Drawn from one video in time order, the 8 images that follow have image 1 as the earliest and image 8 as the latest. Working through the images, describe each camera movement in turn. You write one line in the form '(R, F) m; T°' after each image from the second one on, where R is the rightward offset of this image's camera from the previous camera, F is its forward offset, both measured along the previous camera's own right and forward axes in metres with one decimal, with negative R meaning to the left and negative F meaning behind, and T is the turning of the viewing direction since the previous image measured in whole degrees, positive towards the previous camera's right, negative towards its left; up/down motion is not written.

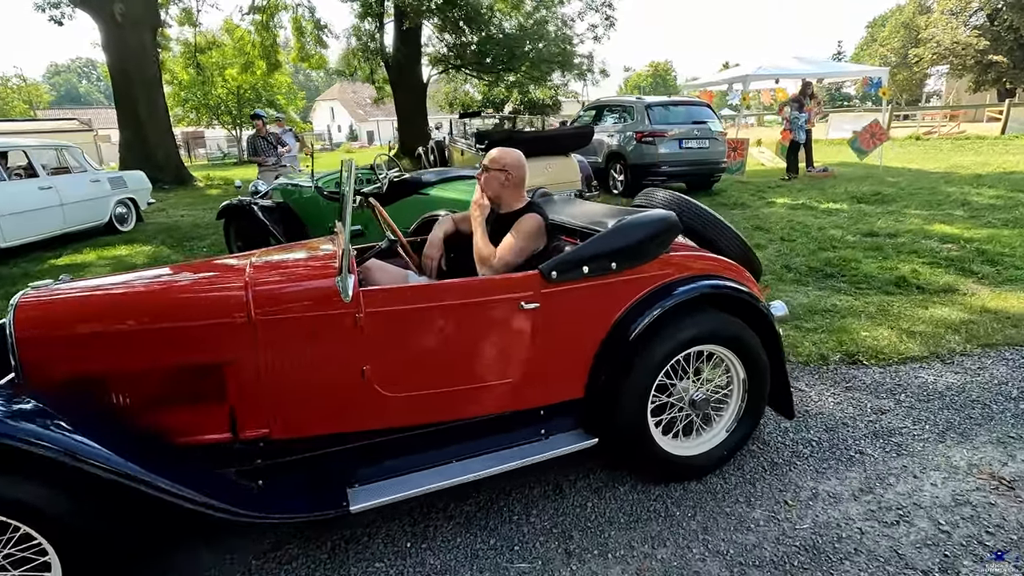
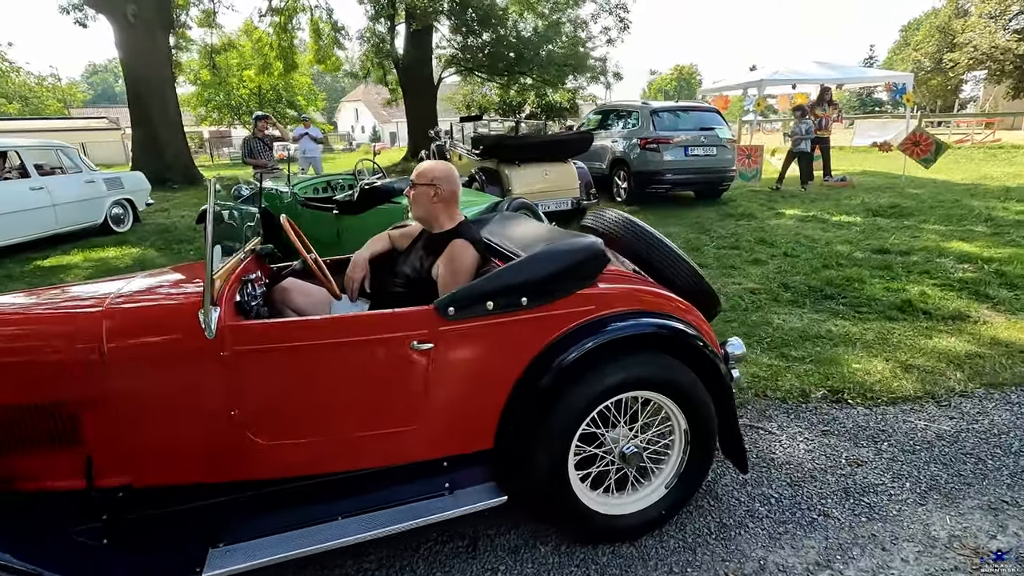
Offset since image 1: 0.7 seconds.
(+0.4, +0.3) m; -2°
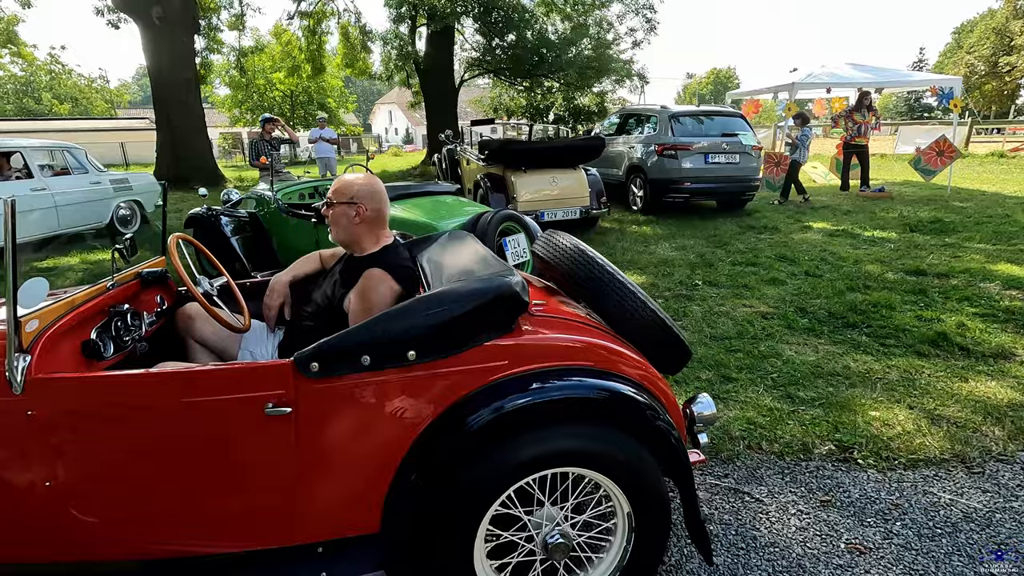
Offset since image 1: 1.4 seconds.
(+0.4, +0.4) m; -3°
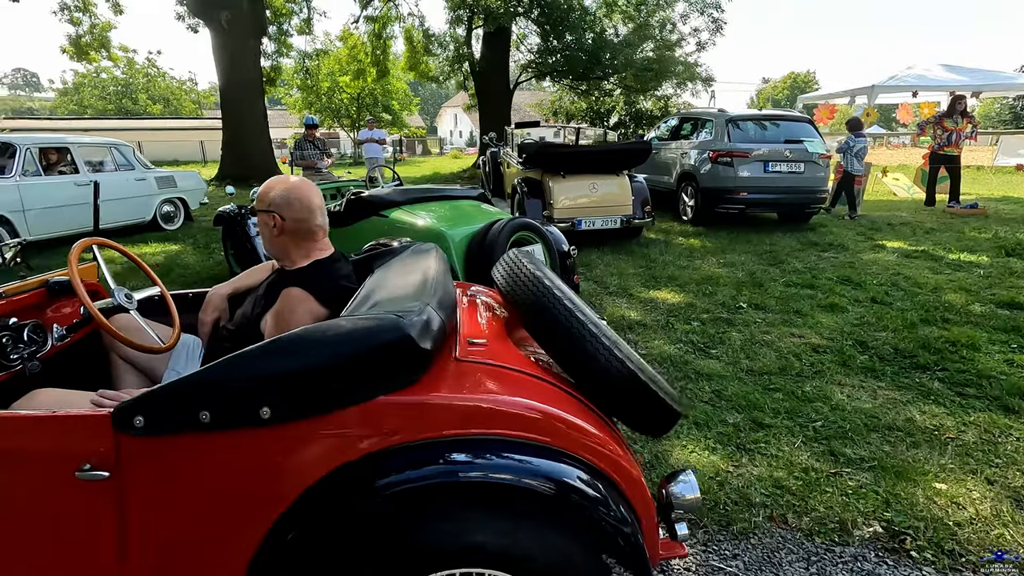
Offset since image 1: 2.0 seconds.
(+0.3, +0.4) m; -6°
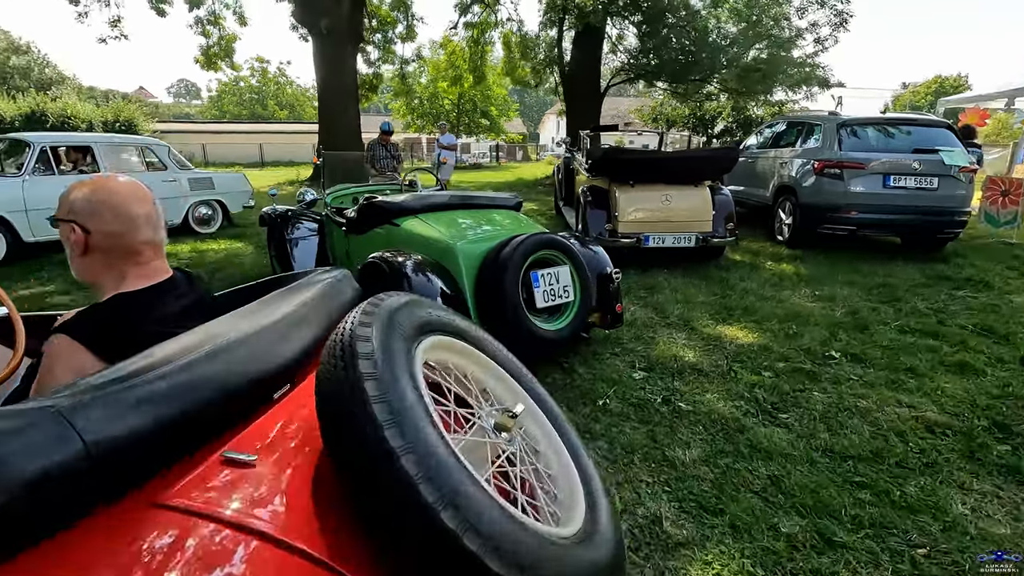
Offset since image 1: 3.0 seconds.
(+0.5, +0.7) m; -10°
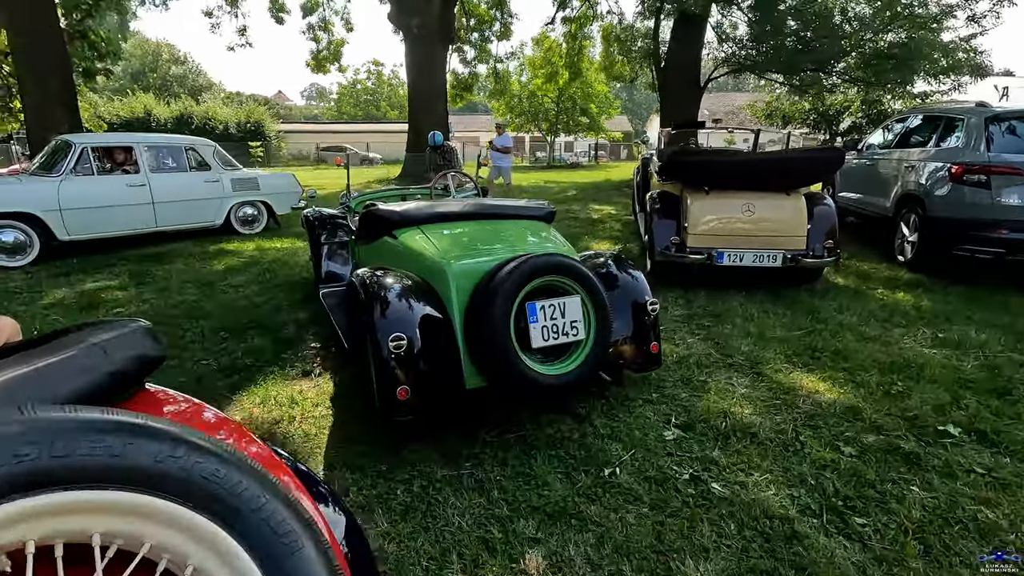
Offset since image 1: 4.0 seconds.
(+0.5, +0.6) m; -11°
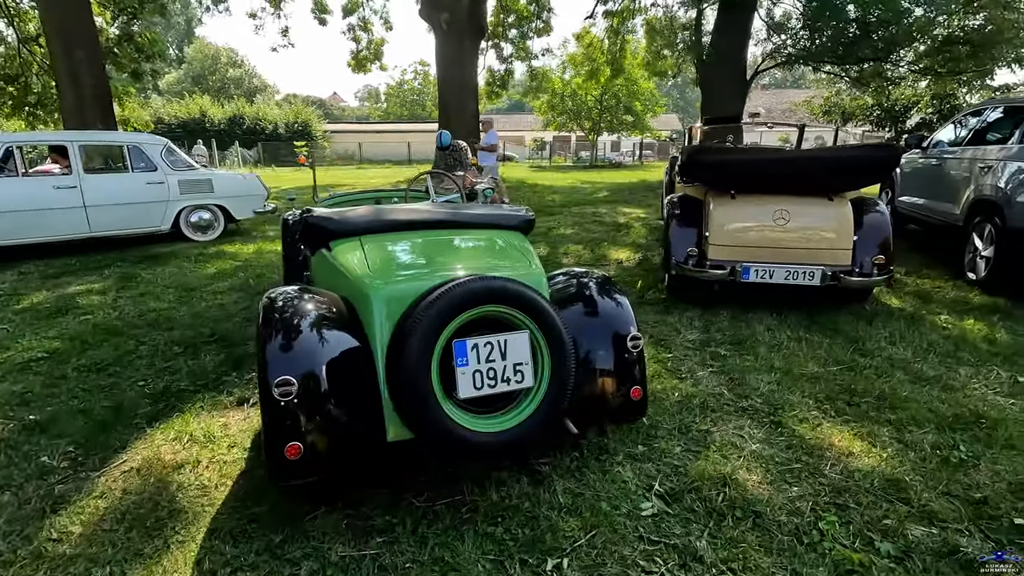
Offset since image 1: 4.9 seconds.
(+0.5, +0.6) m; -5°
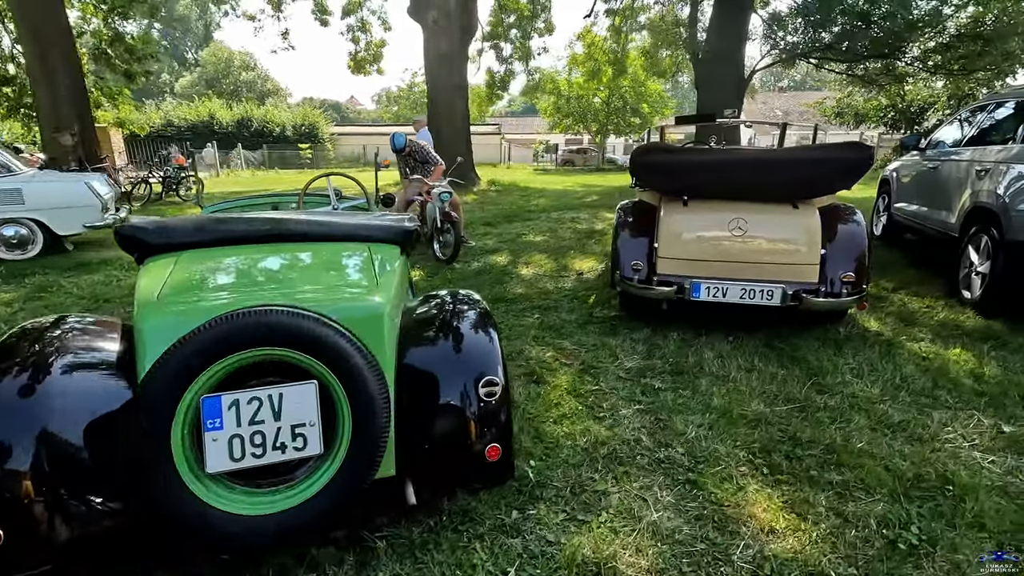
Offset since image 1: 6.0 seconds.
(+0.7, +0.5) m; -2°
